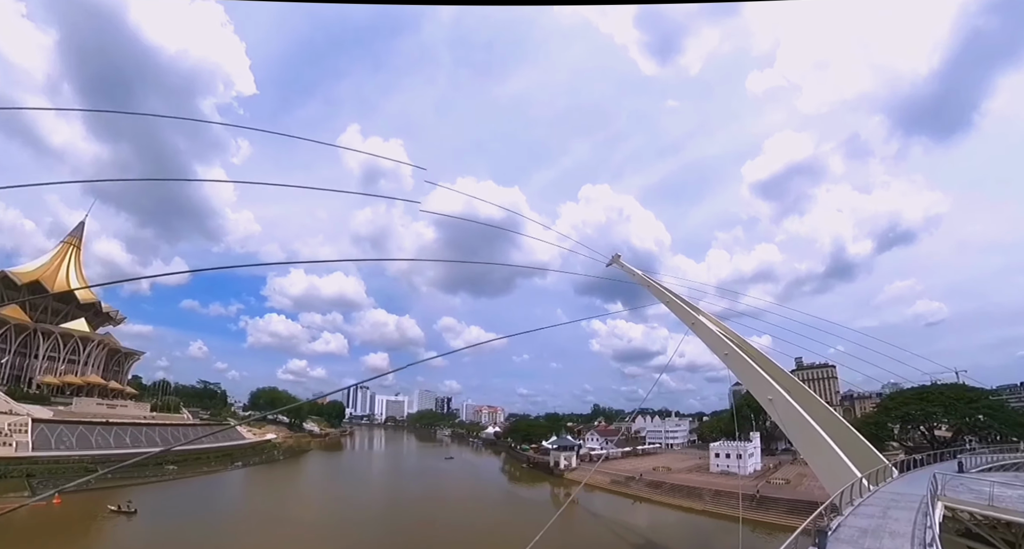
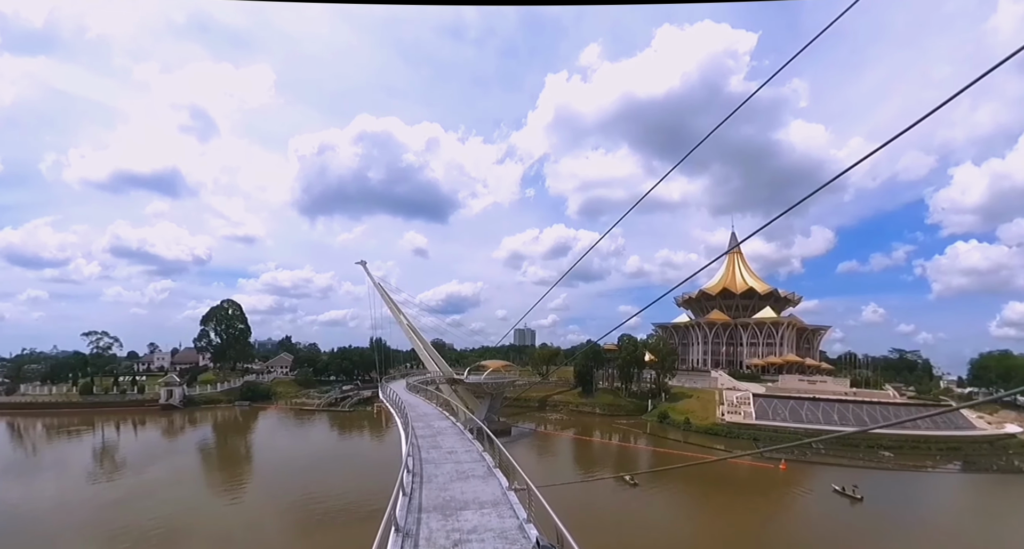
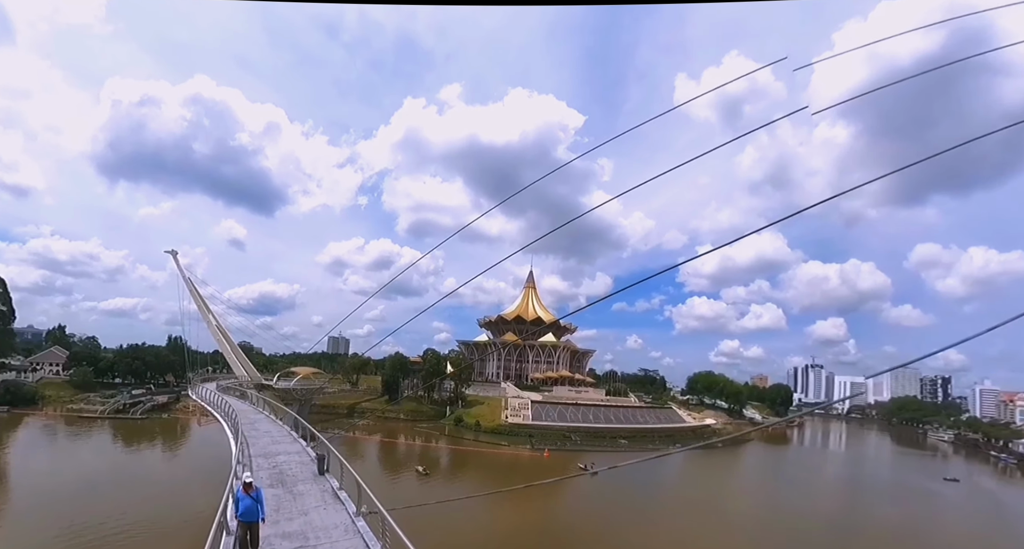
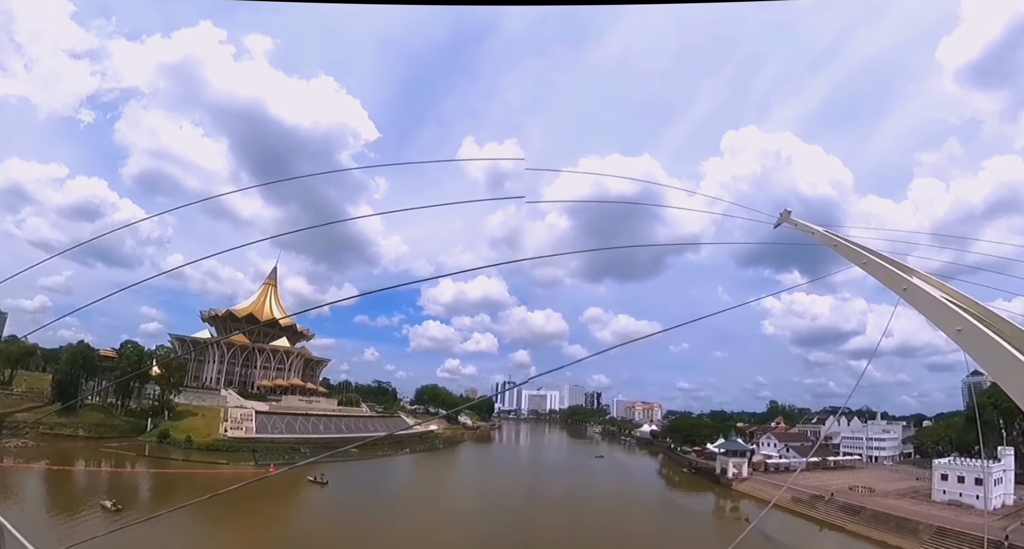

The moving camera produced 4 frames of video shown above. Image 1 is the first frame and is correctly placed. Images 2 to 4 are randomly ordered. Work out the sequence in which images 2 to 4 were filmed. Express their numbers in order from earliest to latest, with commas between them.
4, 3, 2
